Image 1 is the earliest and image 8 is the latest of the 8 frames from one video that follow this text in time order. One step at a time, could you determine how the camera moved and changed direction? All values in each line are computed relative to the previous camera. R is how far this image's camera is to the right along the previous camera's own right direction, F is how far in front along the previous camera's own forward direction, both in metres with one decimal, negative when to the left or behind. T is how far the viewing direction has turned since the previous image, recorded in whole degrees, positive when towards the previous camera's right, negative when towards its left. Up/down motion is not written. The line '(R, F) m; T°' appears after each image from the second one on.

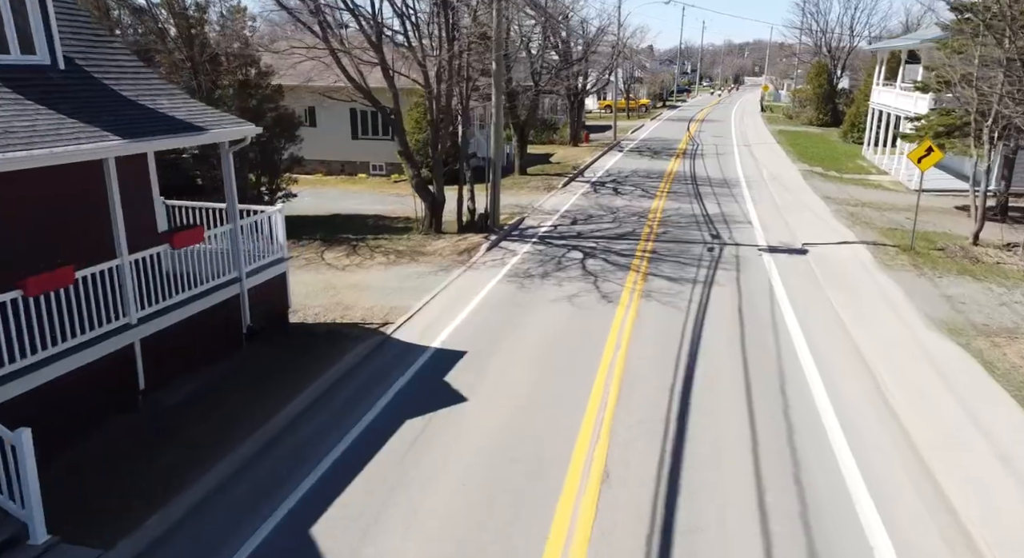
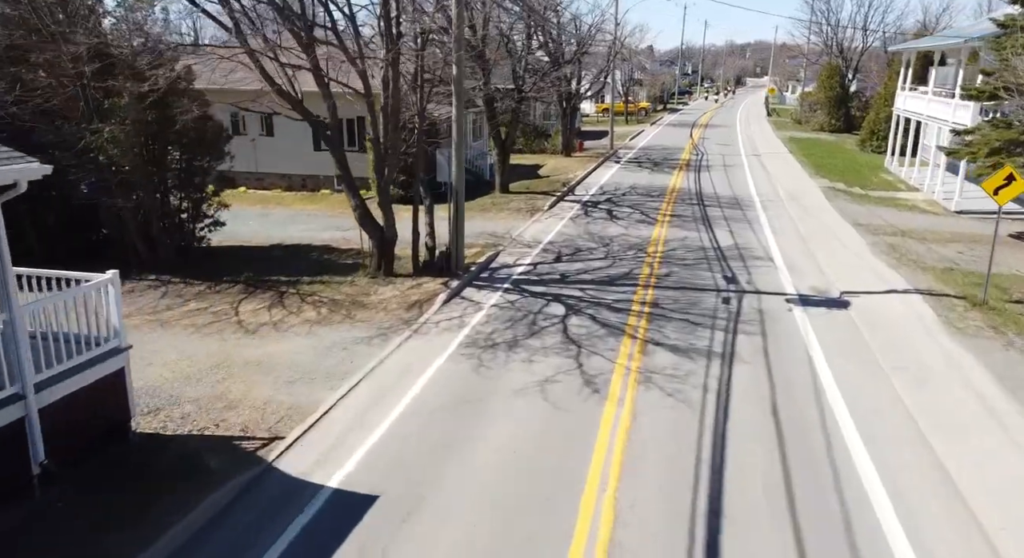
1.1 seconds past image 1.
(+0.6, +3.1) m; 0°
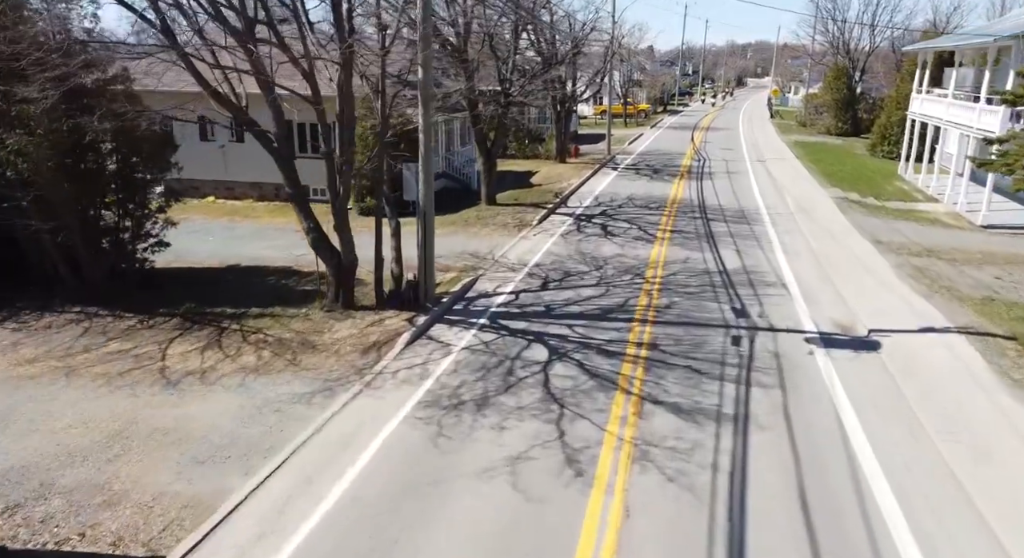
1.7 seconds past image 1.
(+0.4, +1.7) m; 0°
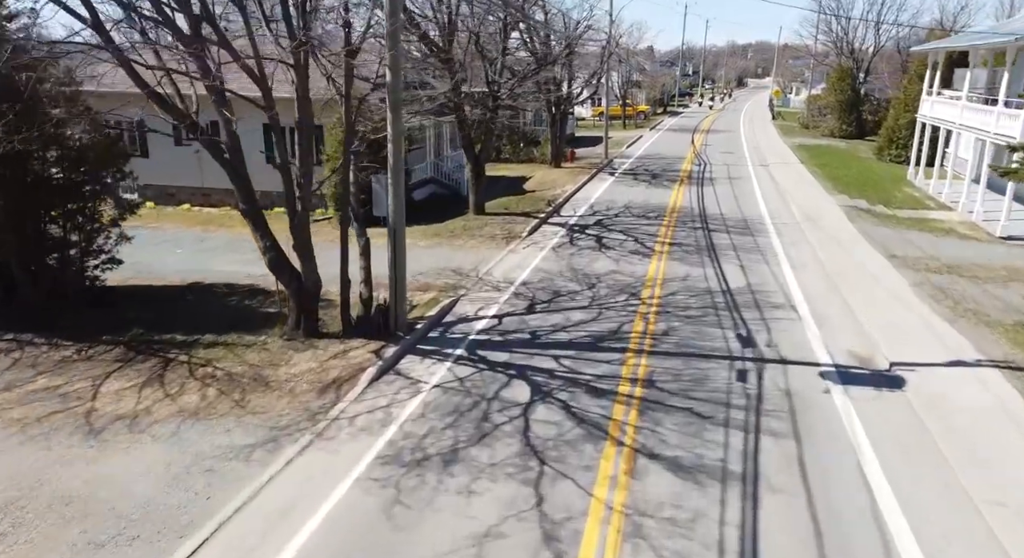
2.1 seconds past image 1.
(+0.3, +1.2) m; 0°
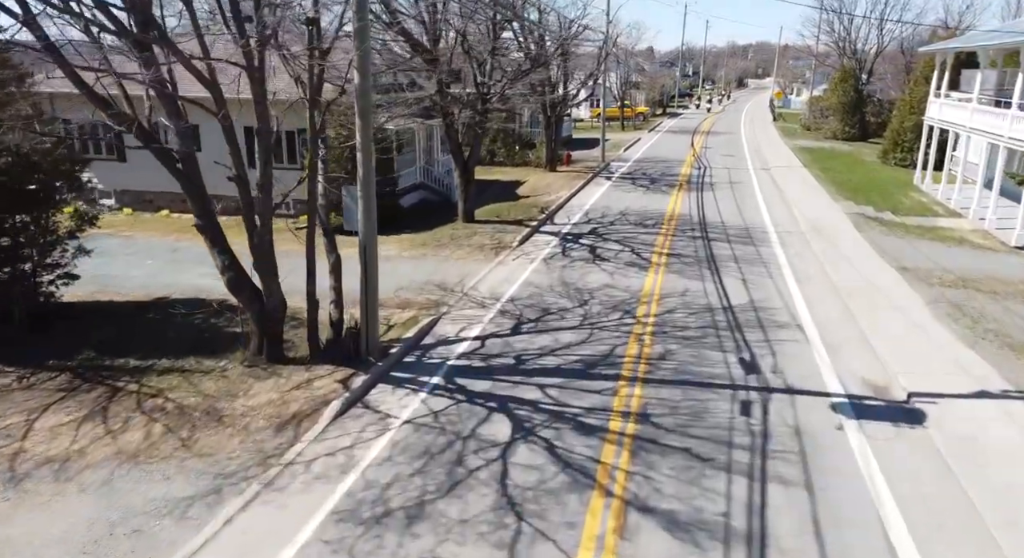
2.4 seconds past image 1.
(+0.2, +0.9) m; 0°
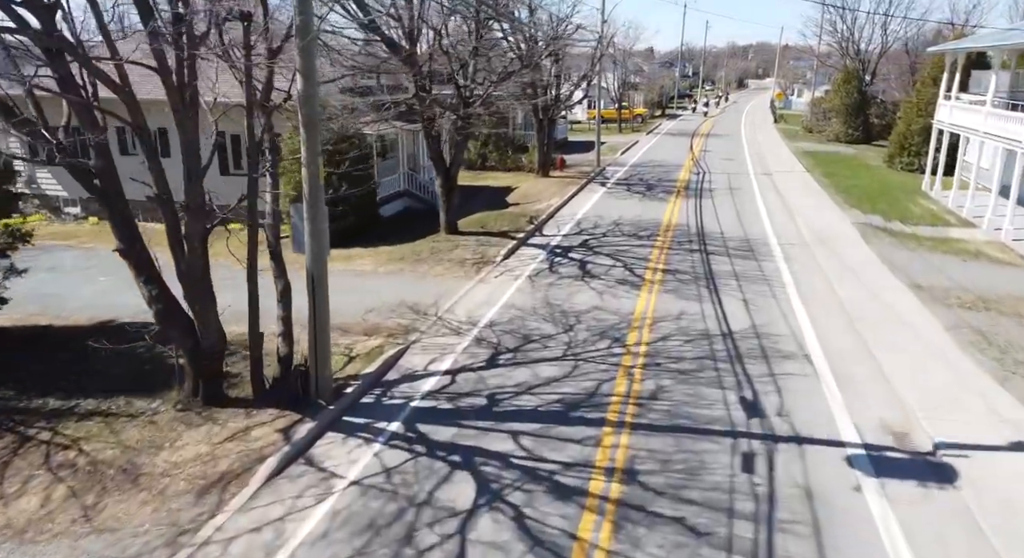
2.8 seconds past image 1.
(+0.4, +1.2) m; 0°
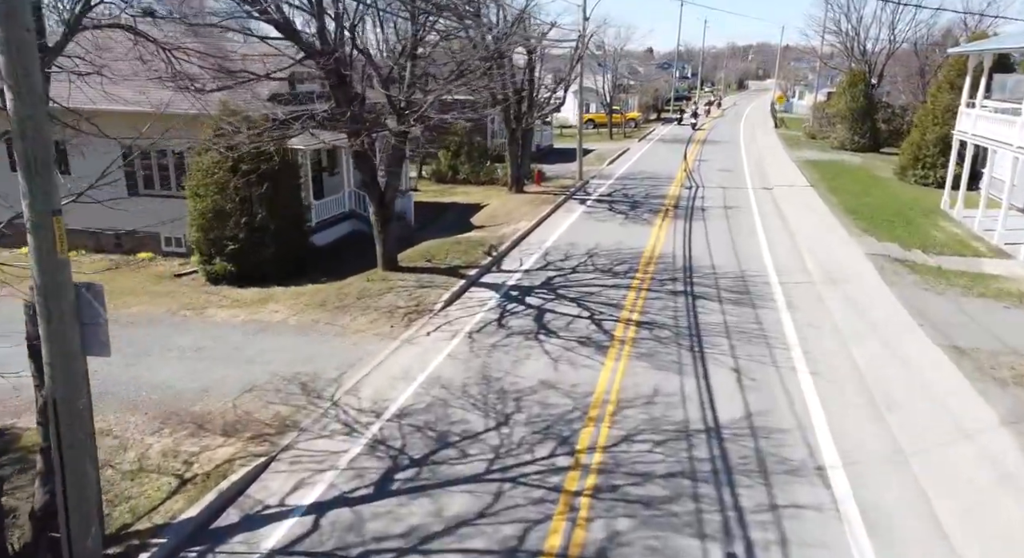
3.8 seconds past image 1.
(+1.0, +2.9) m; 0°
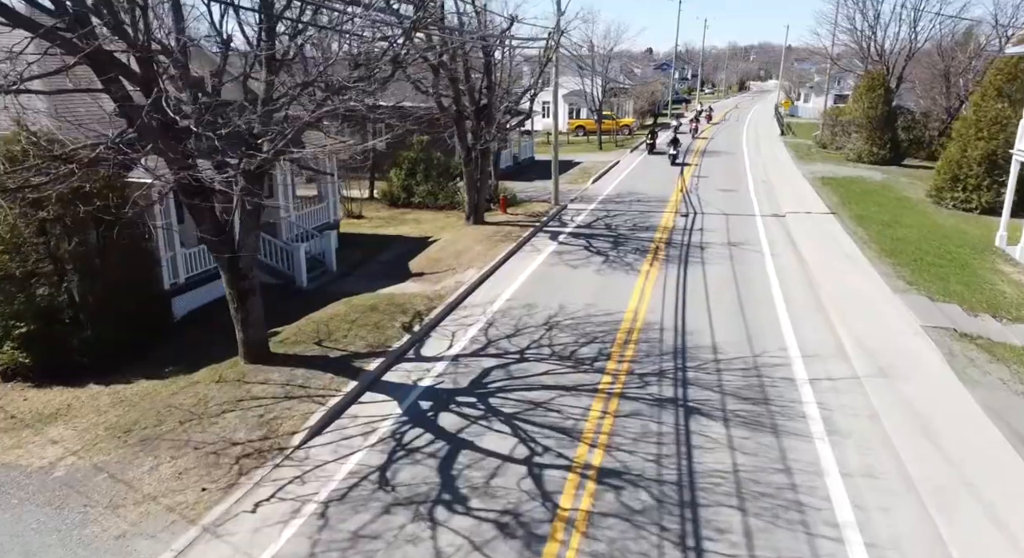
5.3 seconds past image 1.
(+1.2, +4.5) m; 0°
